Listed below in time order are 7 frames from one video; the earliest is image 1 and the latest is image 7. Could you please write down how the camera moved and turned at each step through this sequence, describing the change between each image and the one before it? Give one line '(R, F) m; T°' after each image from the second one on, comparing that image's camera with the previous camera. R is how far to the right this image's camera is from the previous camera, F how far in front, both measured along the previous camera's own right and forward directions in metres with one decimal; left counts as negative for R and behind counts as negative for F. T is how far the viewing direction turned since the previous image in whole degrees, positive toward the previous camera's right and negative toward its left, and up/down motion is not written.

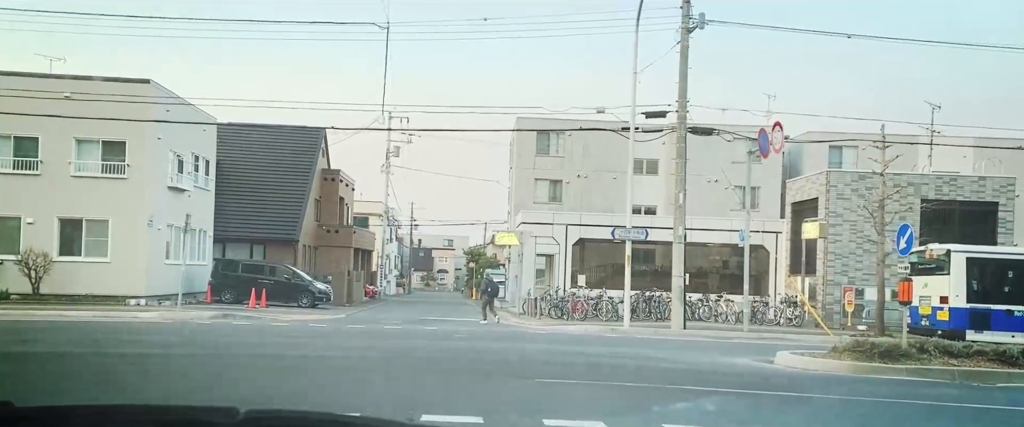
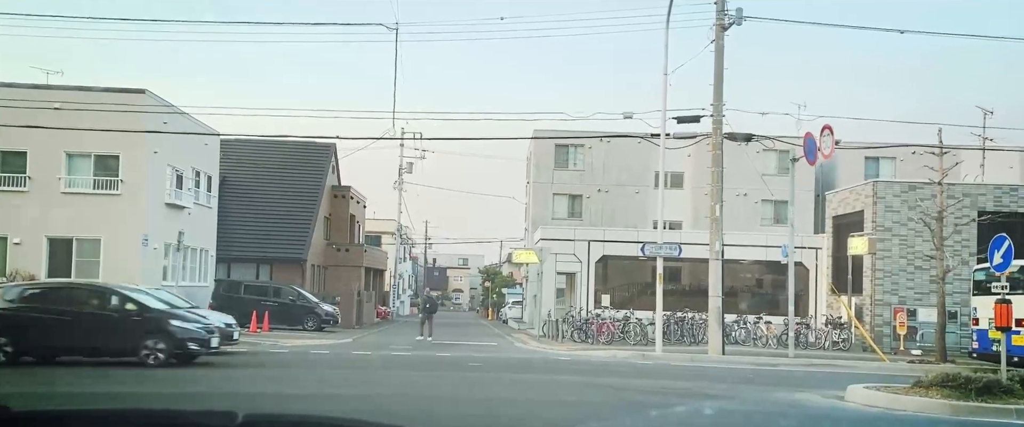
(-0.1, +2.4) m; -1°
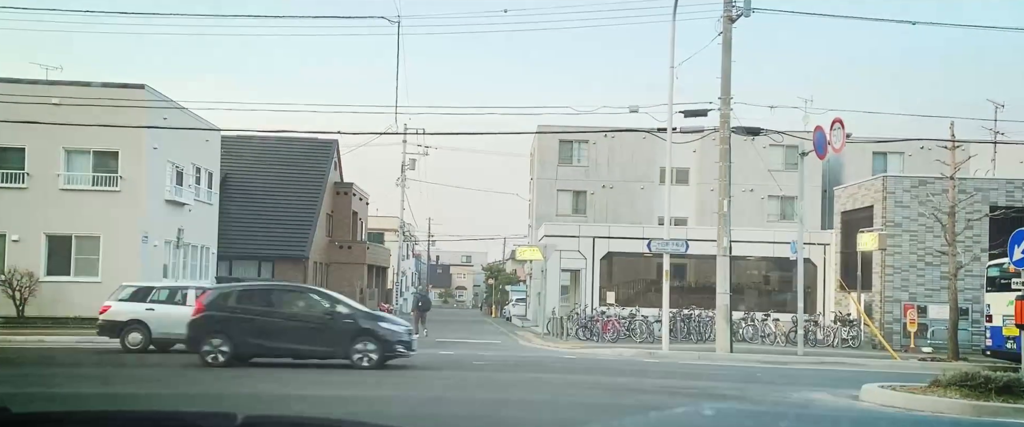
(0.0, +0.4) m; 0°
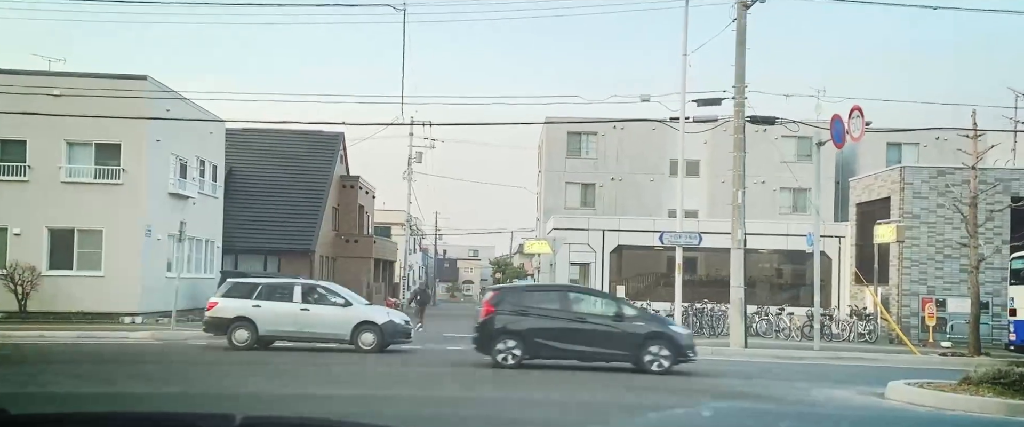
(0.0, +0.6) m; 0°
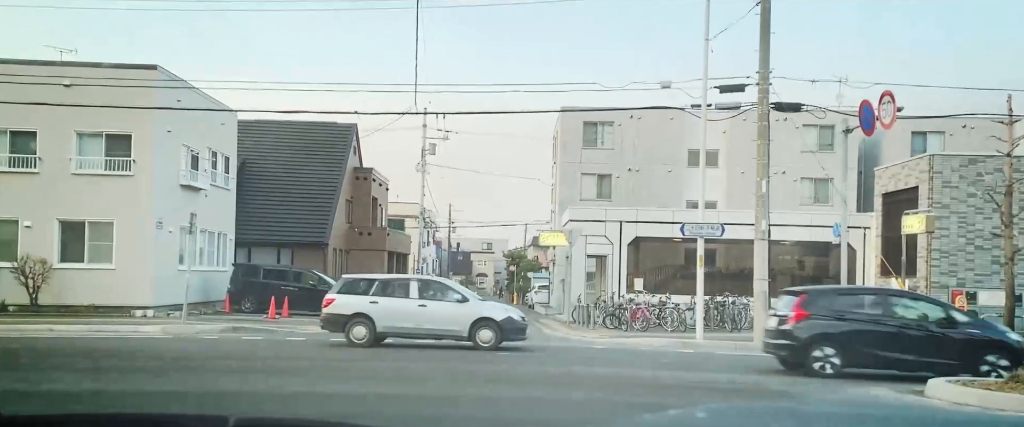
(-0.1, +0.6) m; -1°
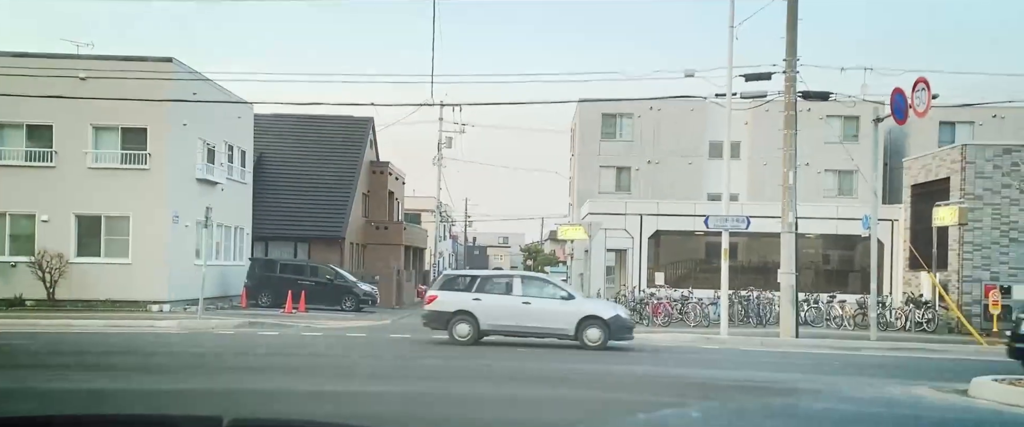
(-0.1, +0.4) m; -1°
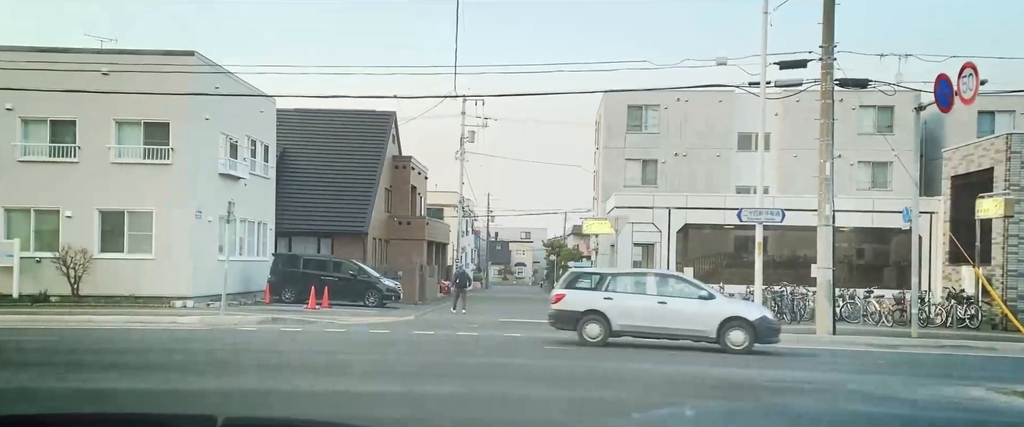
(-0.2, +0.5) m; -1°
